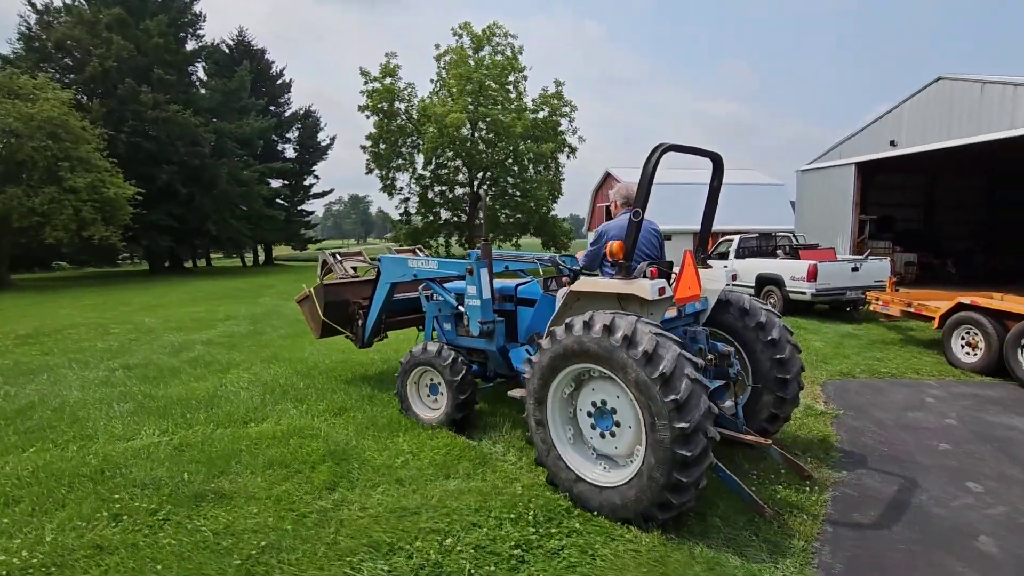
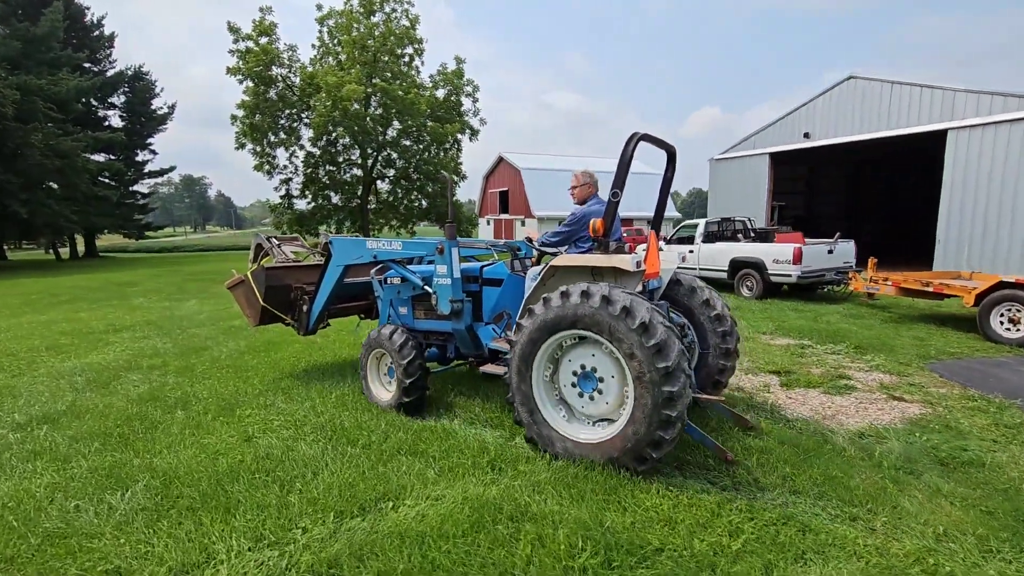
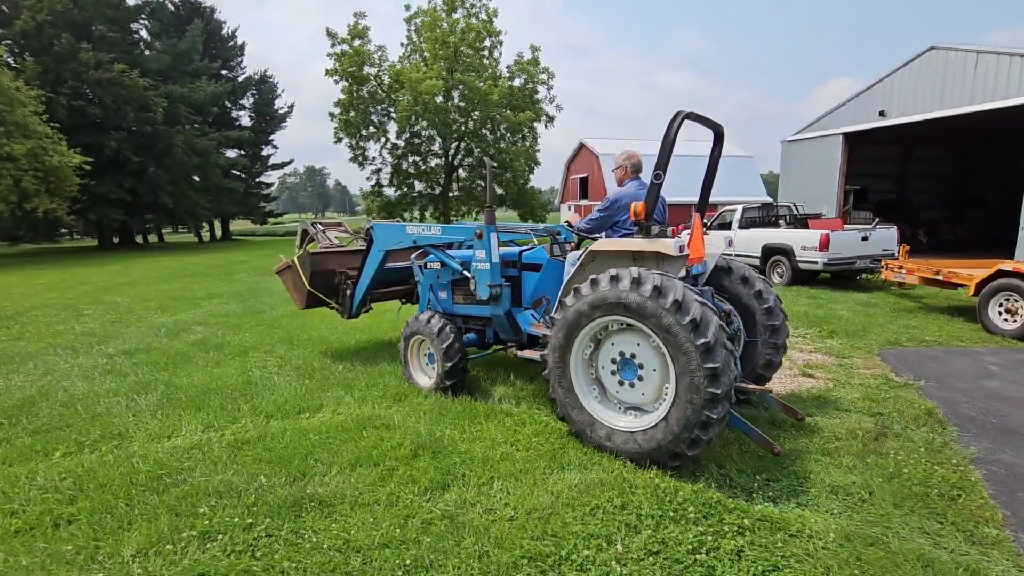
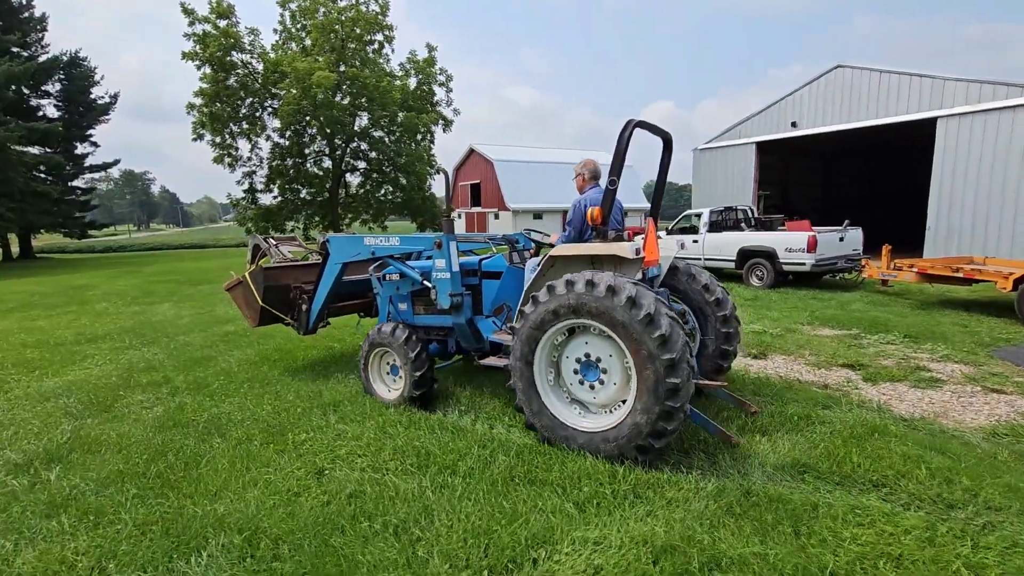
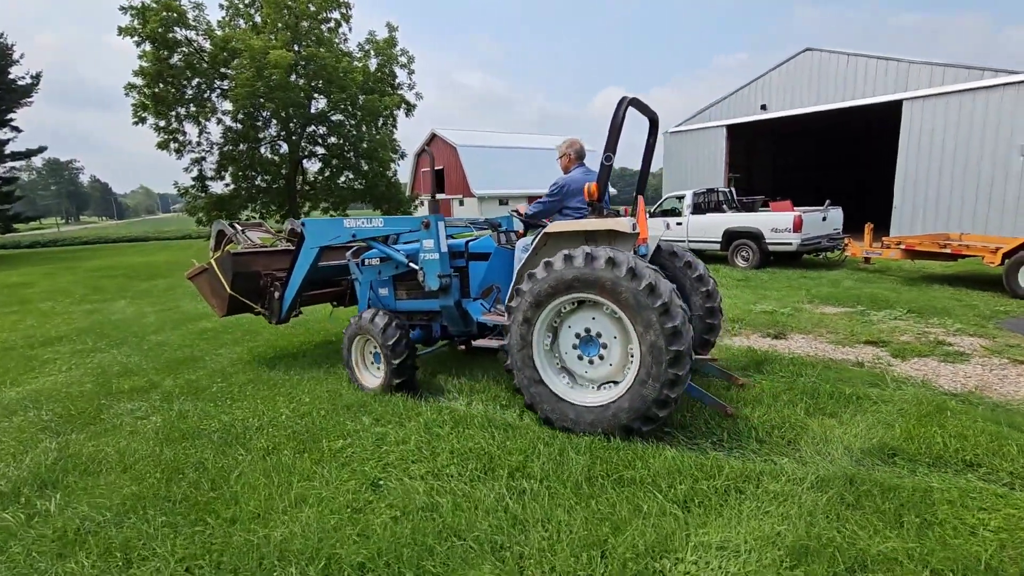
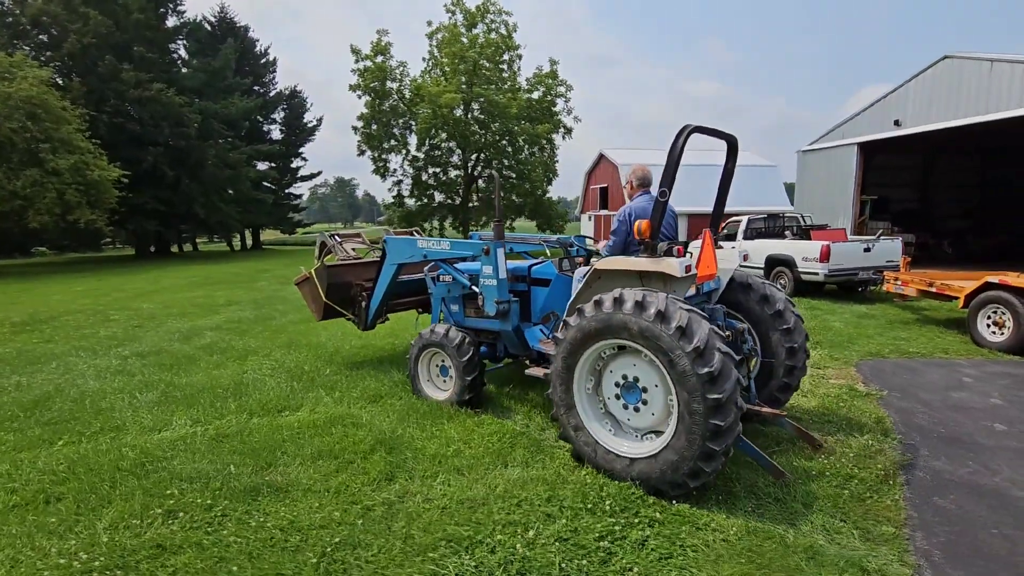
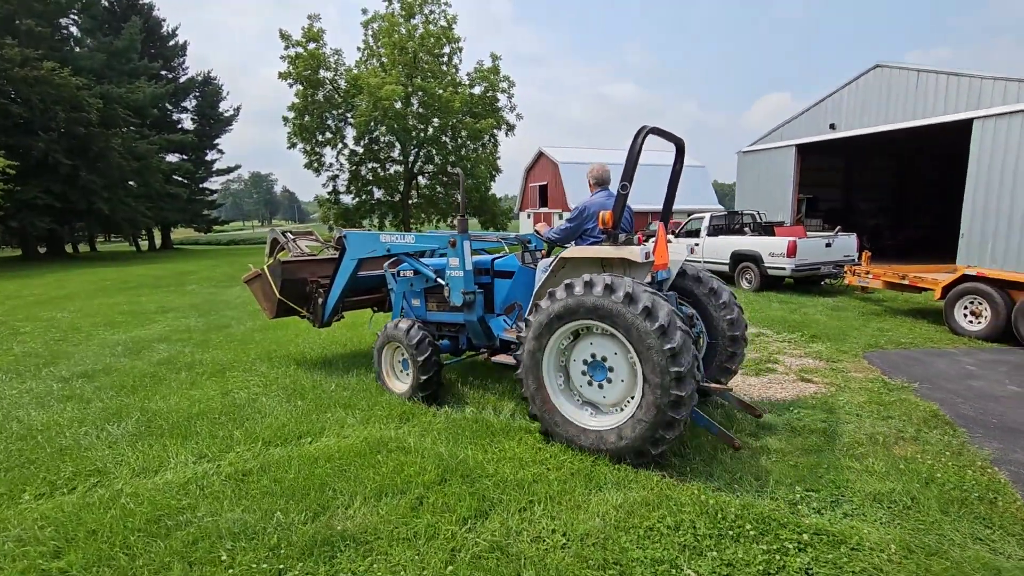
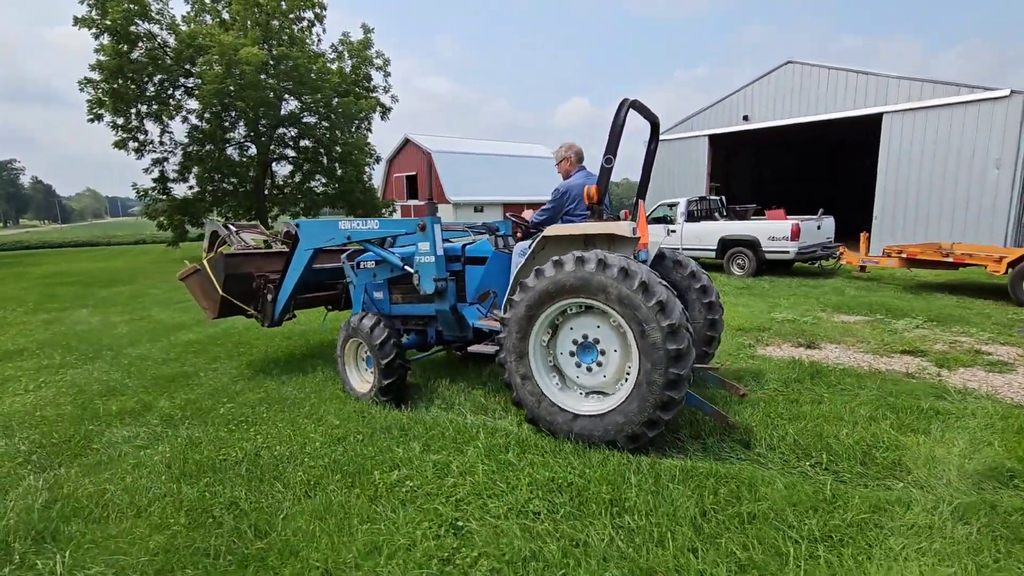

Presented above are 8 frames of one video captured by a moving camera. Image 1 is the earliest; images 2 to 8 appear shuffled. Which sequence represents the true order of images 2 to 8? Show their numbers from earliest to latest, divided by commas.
6, 3, 7, 2, 4, 5, 8
